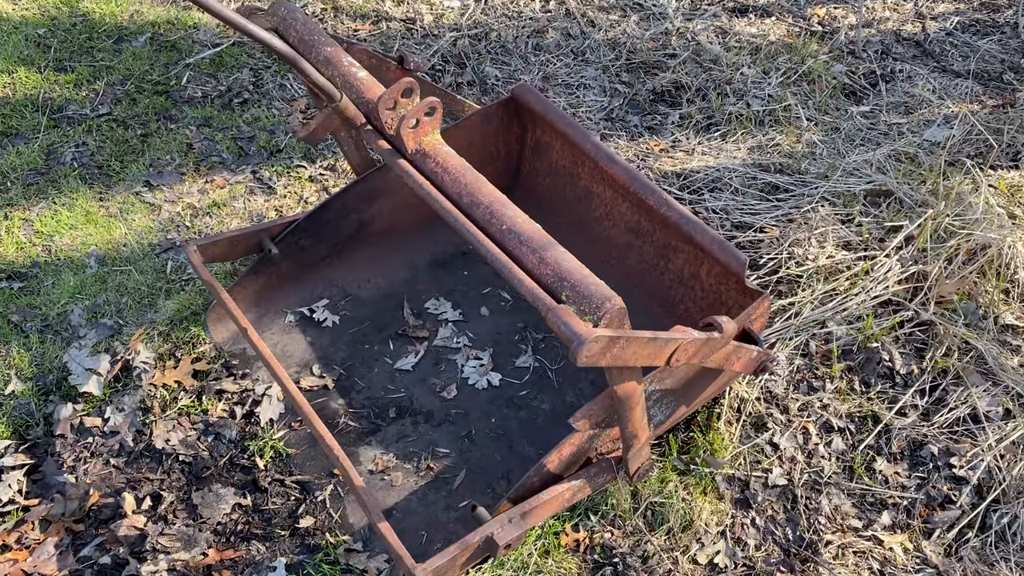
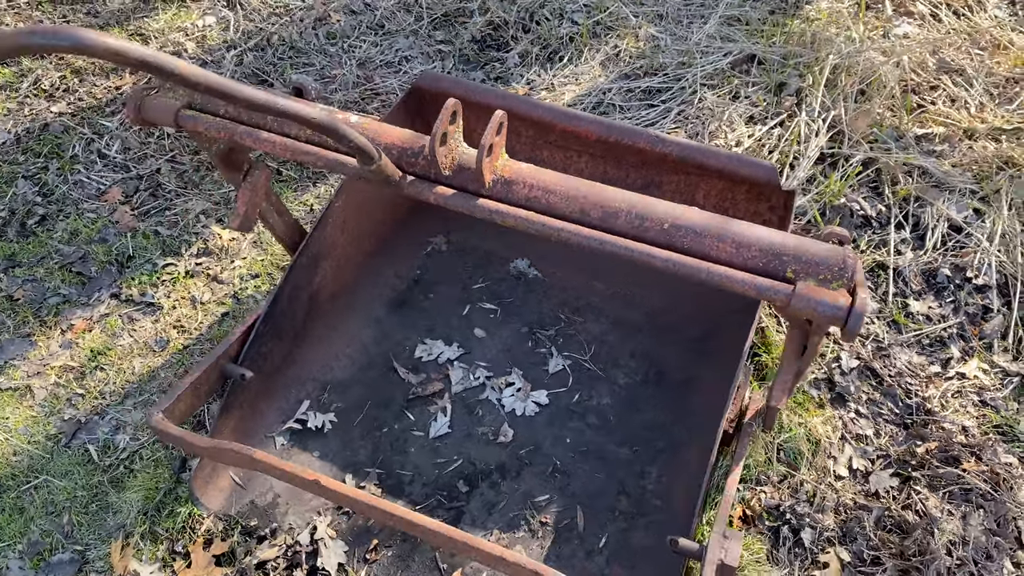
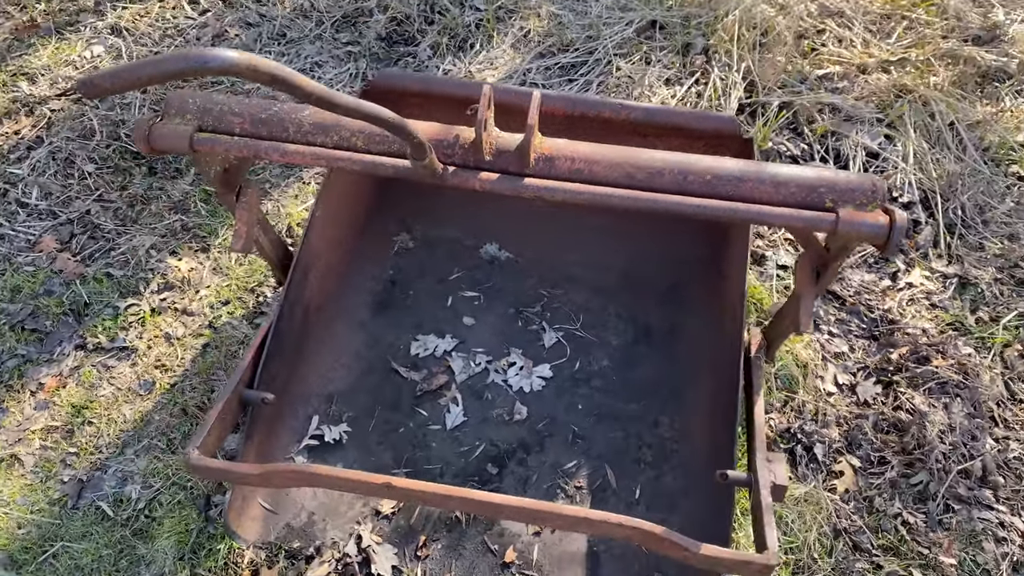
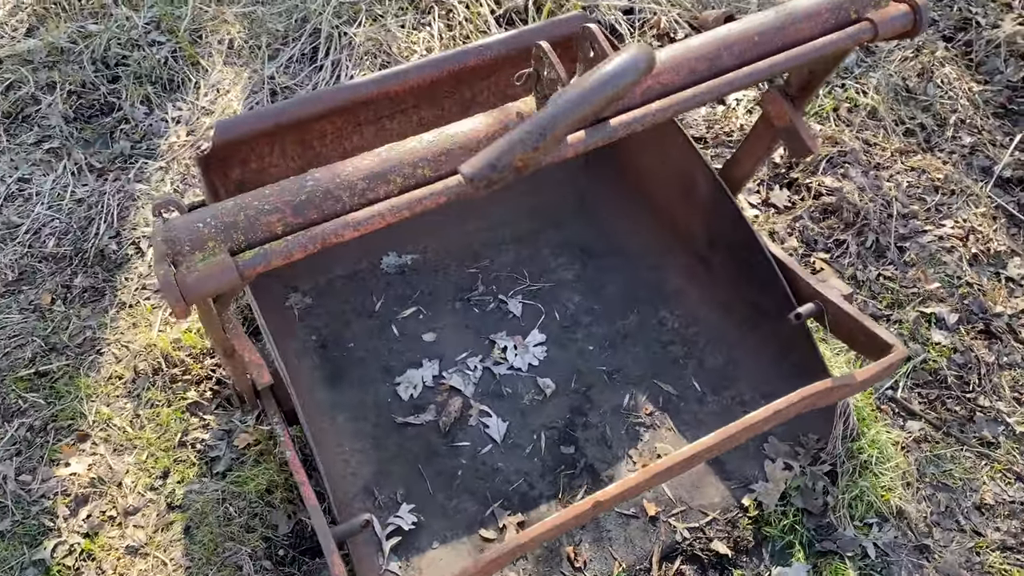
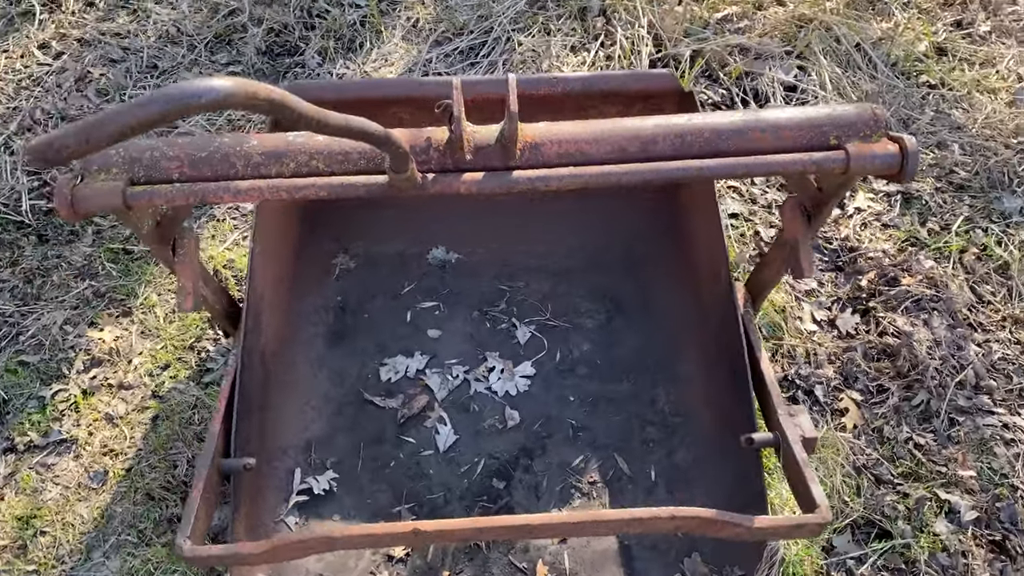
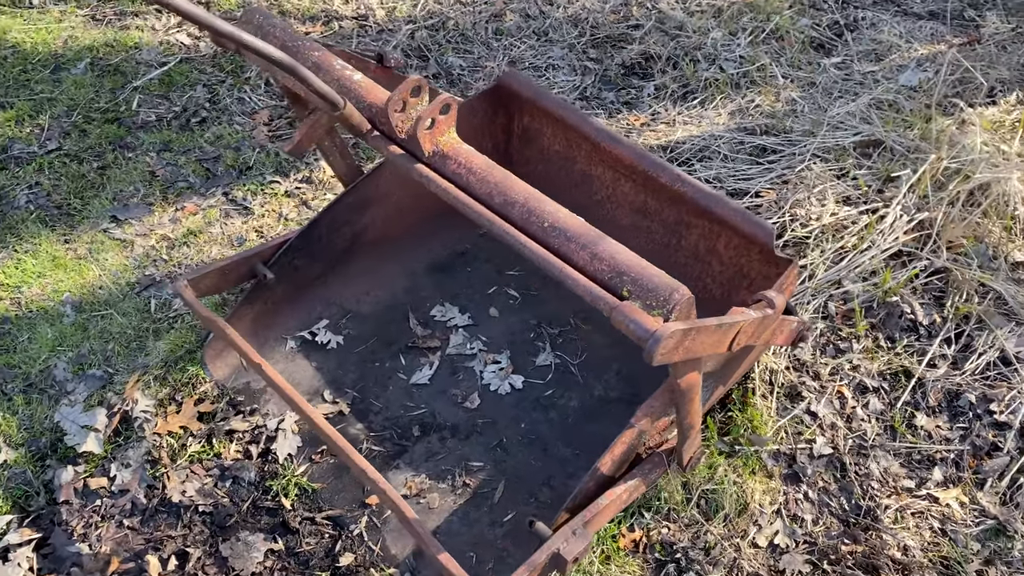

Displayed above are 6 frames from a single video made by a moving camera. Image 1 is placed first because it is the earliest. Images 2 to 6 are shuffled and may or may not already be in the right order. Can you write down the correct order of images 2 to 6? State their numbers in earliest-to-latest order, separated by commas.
6, 2, 3, 5, 4
